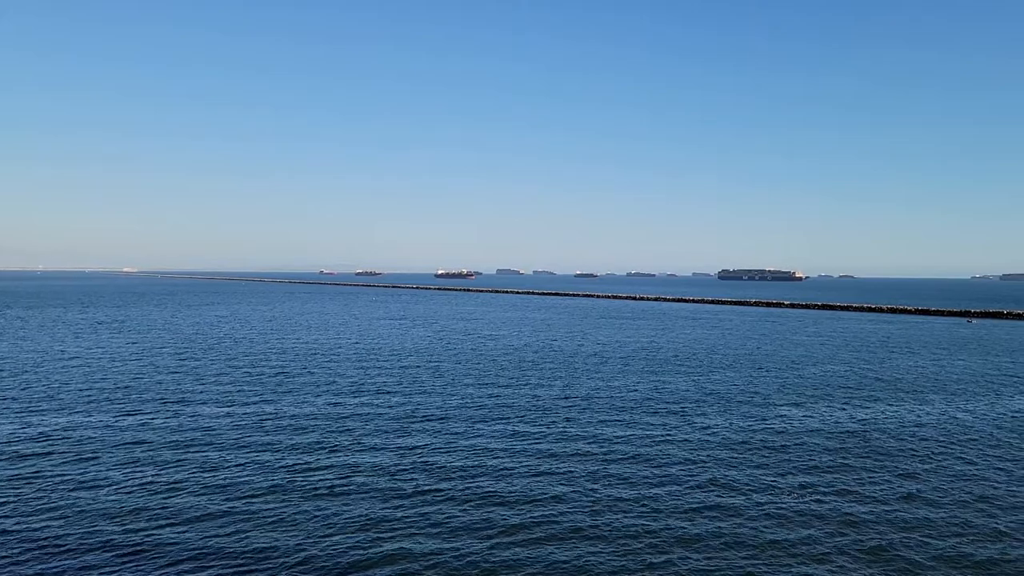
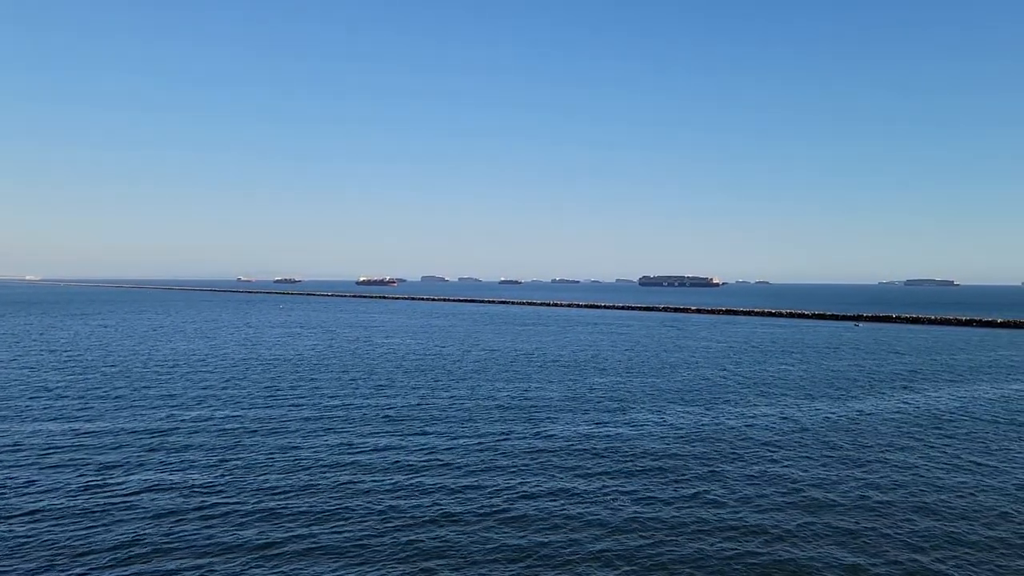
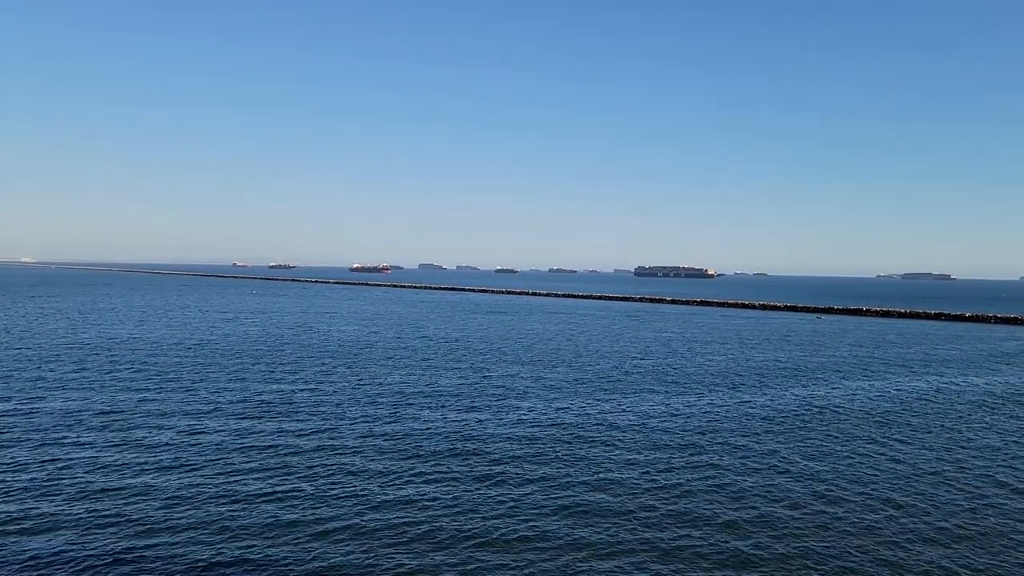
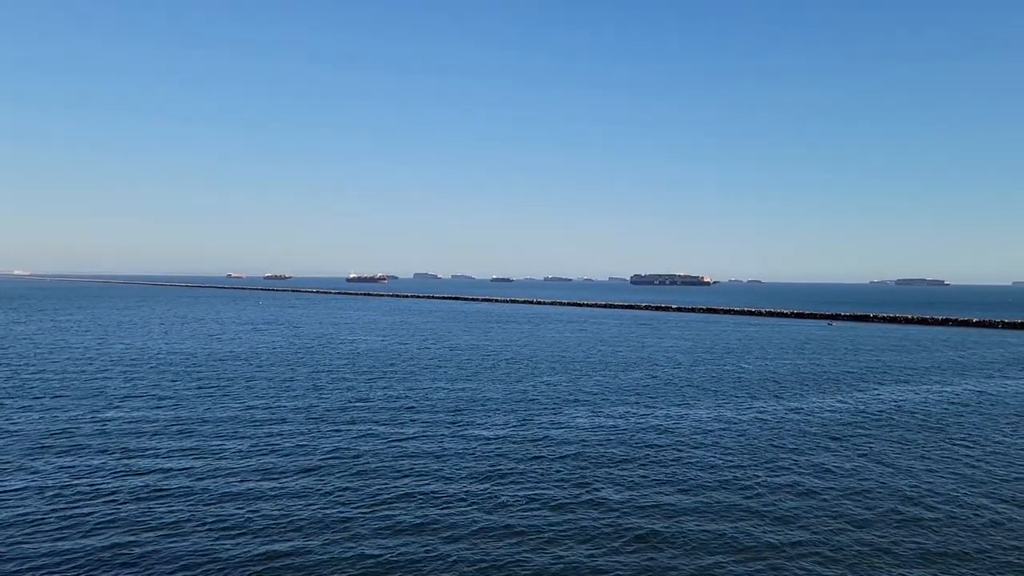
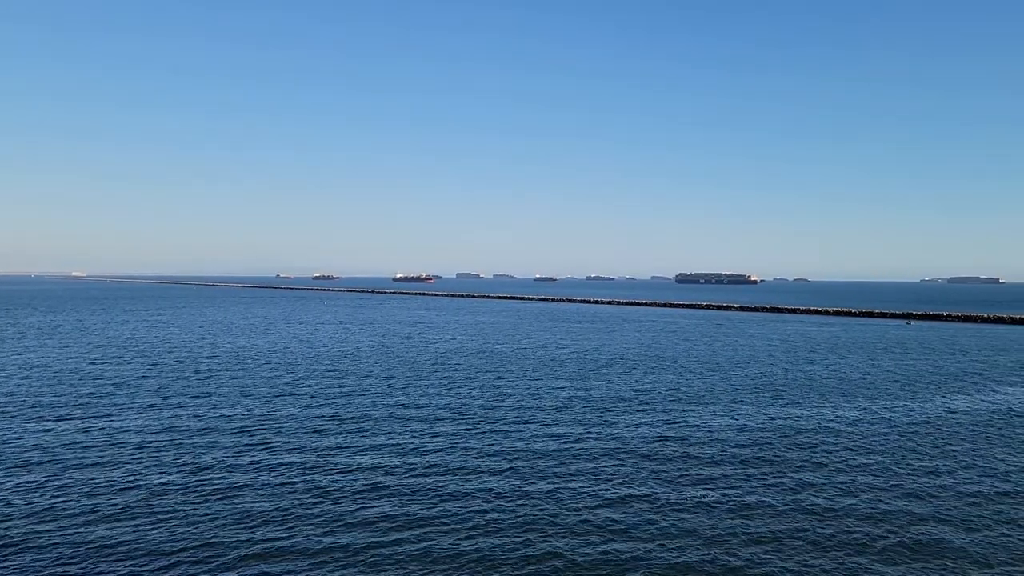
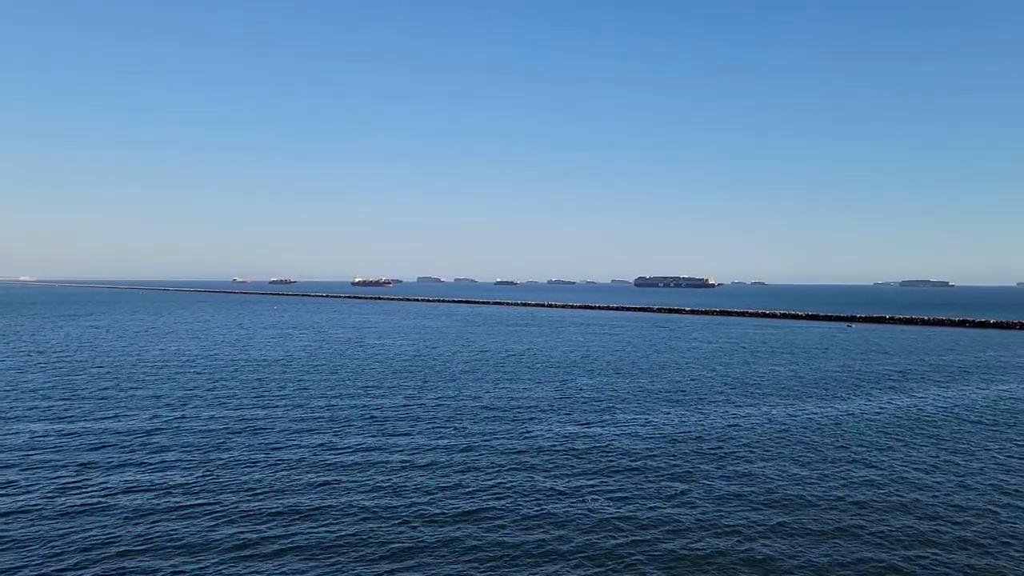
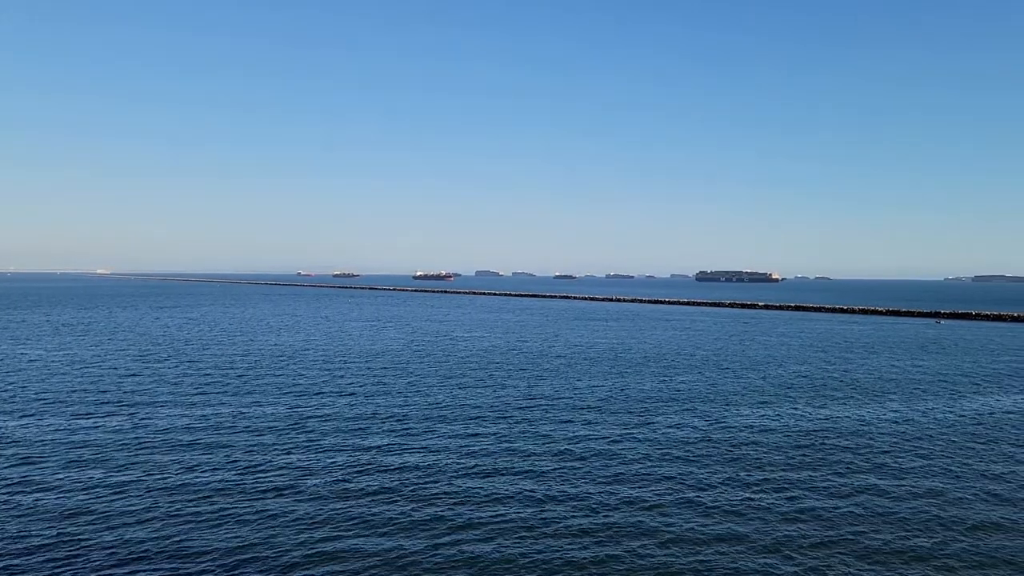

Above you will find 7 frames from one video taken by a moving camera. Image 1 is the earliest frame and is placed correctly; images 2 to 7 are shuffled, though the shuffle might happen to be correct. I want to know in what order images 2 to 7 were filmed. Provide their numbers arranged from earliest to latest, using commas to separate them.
7, 5, 2, 6, 4, 3
